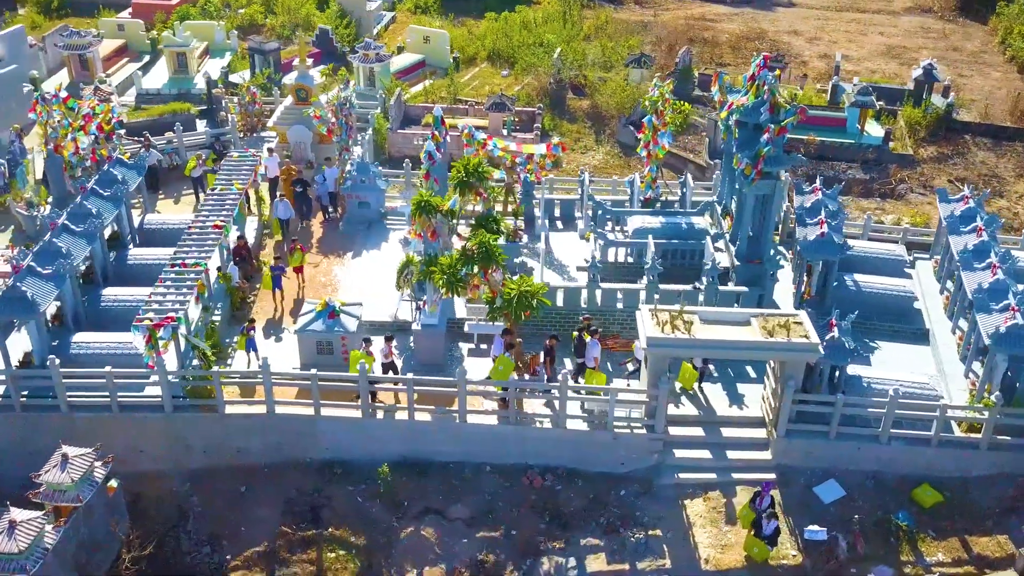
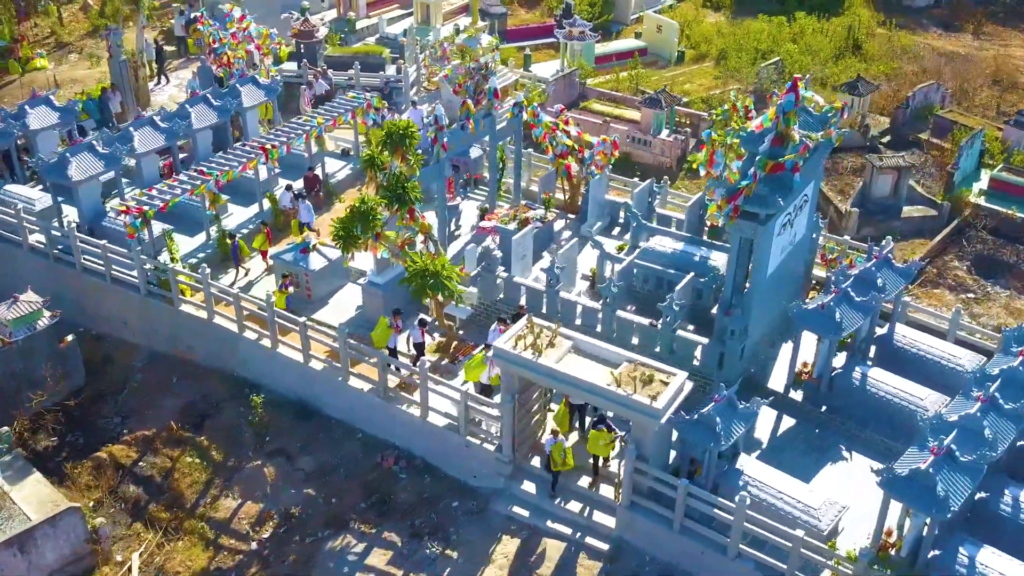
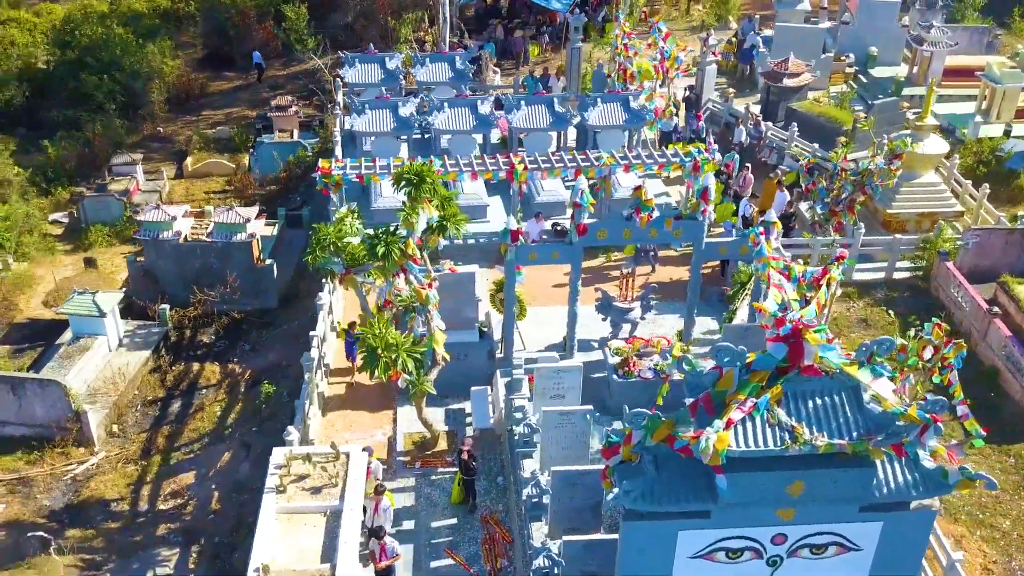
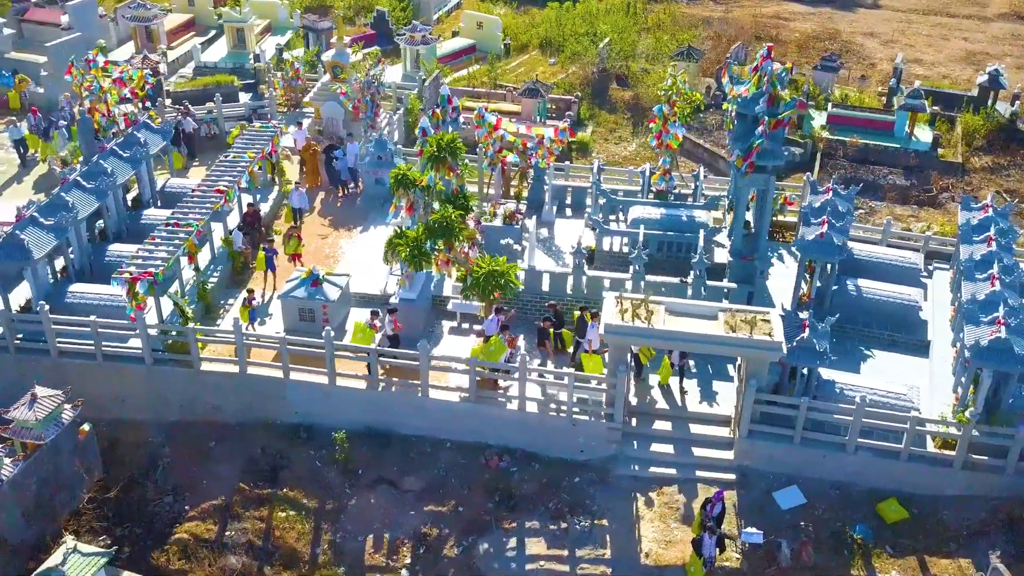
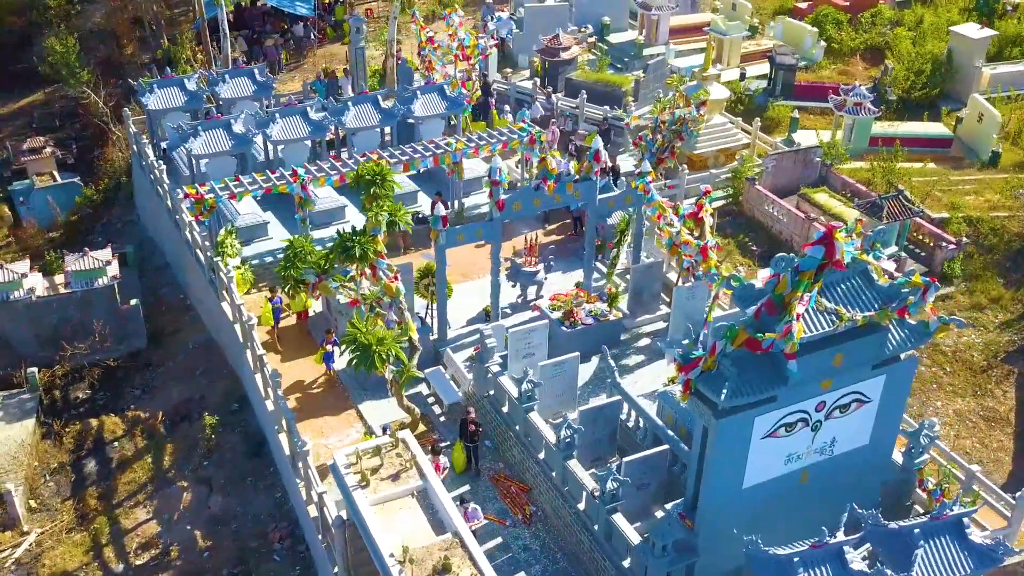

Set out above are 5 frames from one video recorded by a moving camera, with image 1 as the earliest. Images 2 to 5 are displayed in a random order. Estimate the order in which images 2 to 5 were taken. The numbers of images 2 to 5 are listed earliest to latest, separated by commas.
4, 2, 5, 3
